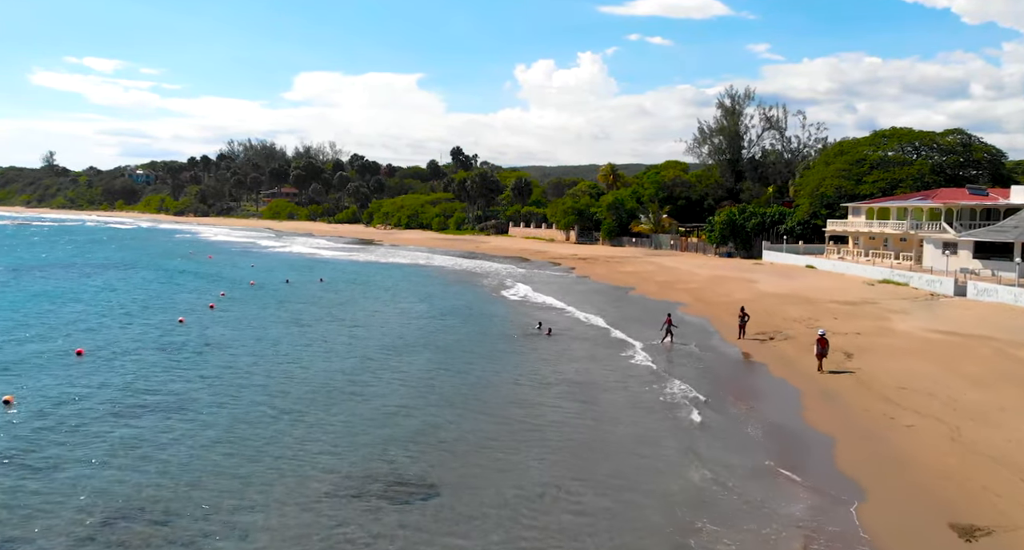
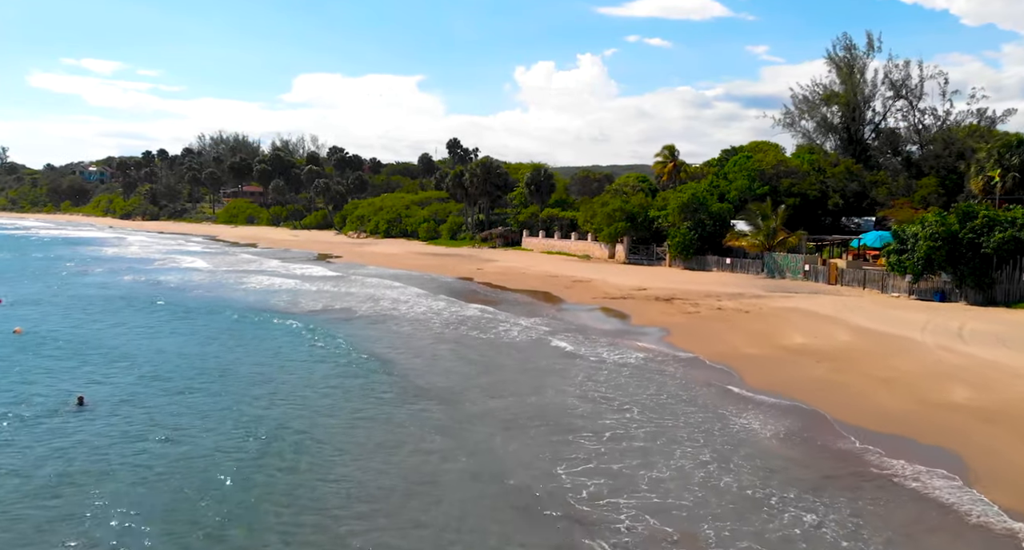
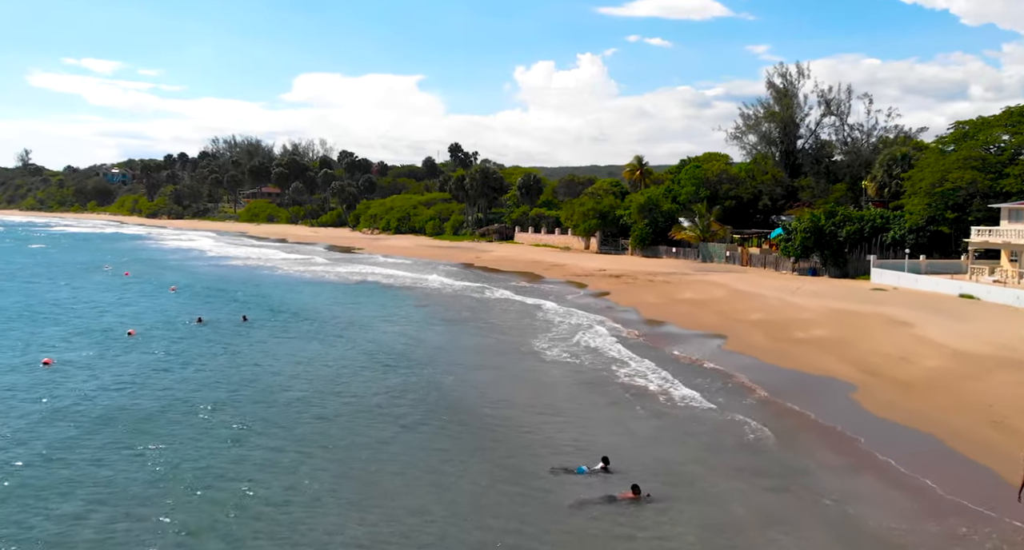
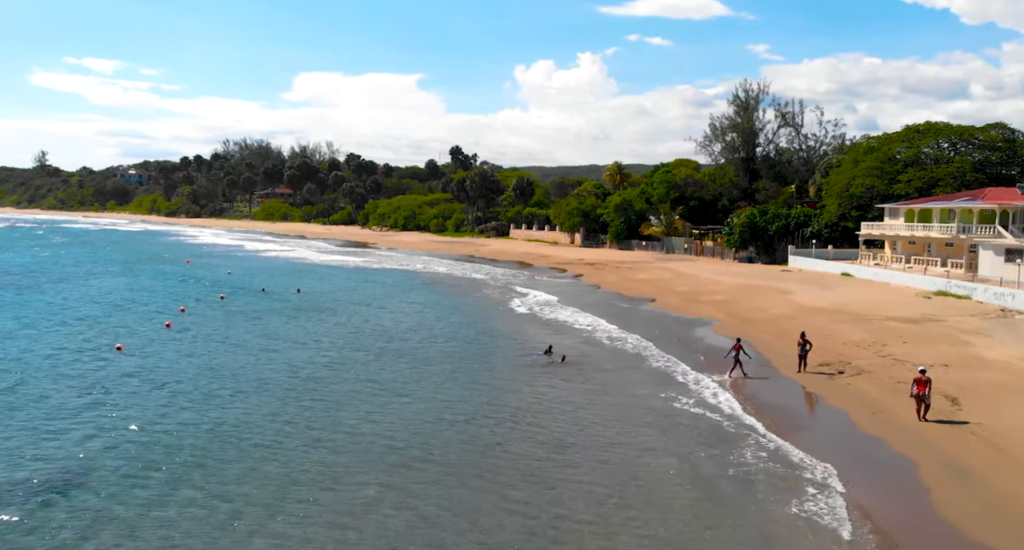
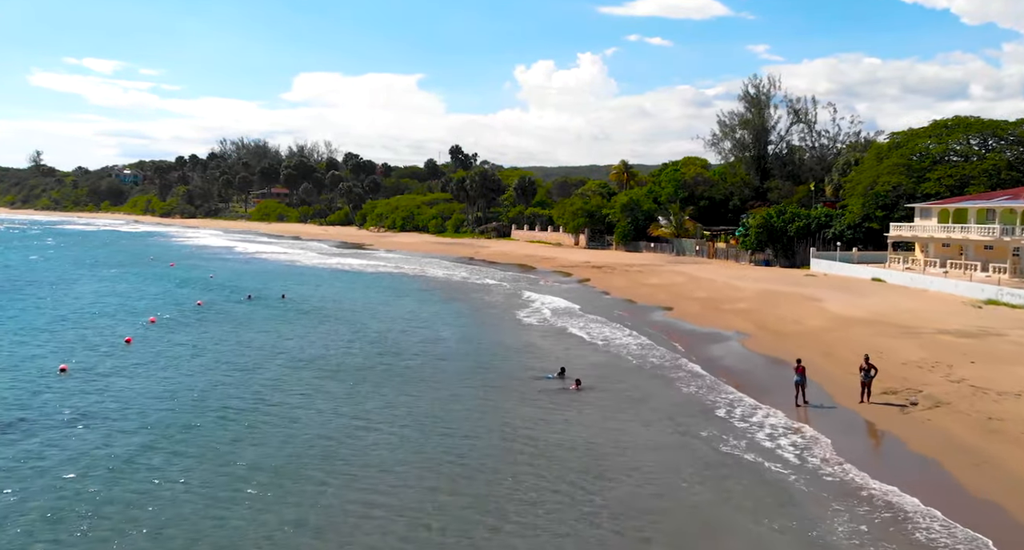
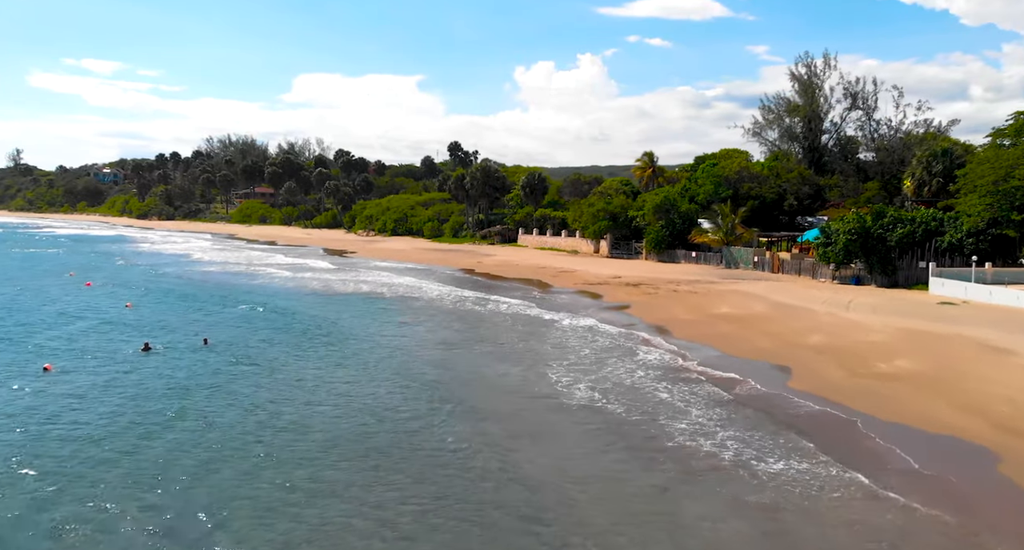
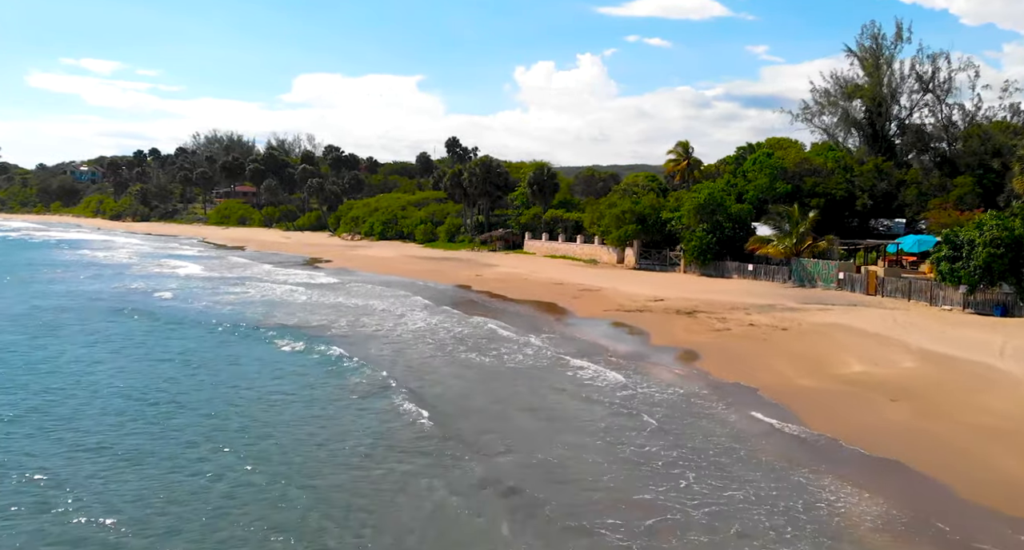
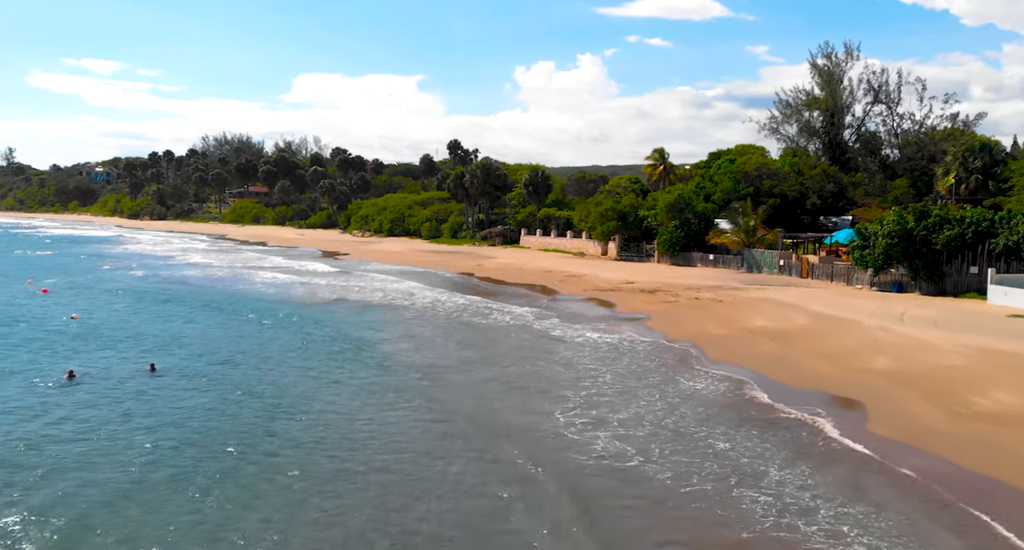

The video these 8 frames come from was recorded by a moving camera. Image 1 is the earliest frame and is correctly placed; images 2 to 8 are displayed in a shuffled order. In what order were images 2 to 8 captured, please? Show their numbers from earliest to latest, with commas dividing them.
4, 5, 3, 6, 8, 2, 7
